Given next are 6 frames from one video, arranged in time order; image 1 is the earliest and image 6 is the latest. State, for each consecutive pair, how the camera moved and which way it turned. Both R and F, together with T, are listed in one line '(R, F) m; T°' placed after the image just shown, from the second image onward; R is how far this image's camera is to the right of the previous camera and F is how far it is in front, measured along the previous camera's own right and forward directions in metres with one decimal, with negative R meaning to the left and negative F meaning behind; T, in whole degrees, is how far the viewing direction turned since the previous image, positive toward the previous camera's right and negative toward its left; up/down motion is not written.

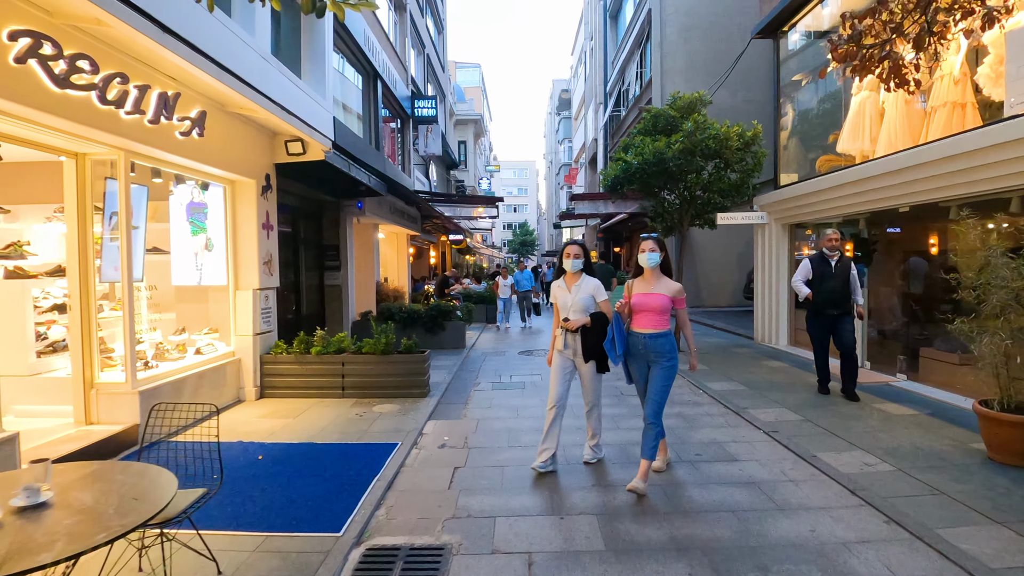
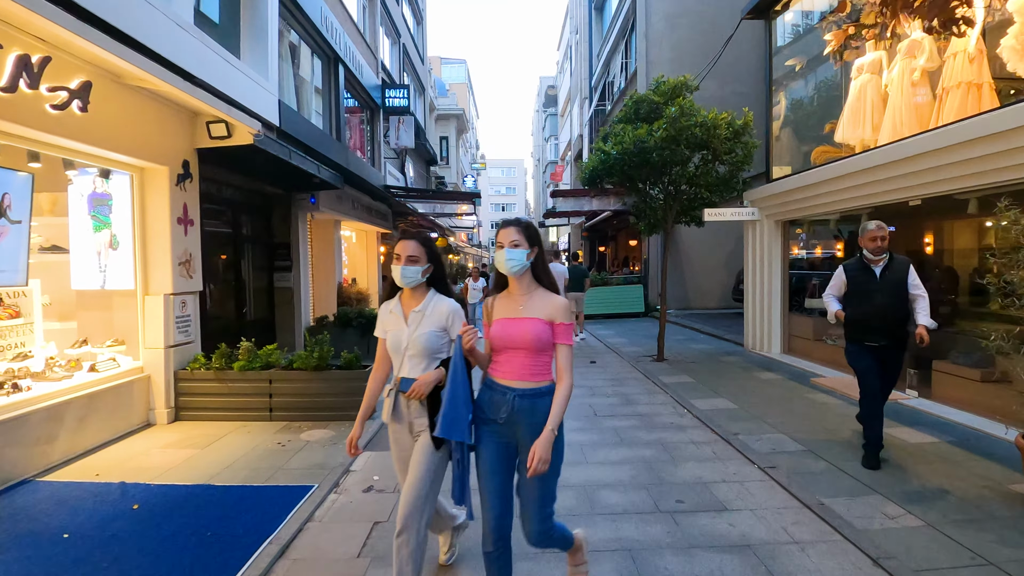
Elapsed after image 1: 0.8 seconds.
(+0.4, +0.9) m; +1°
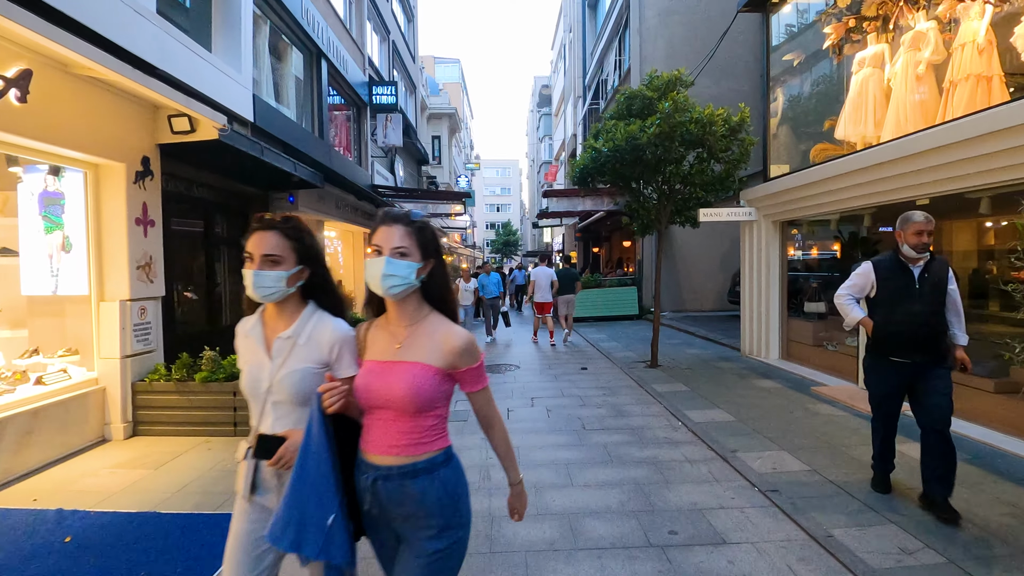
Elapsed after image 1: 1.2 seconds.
(+0.1, +0.4) m; 0°
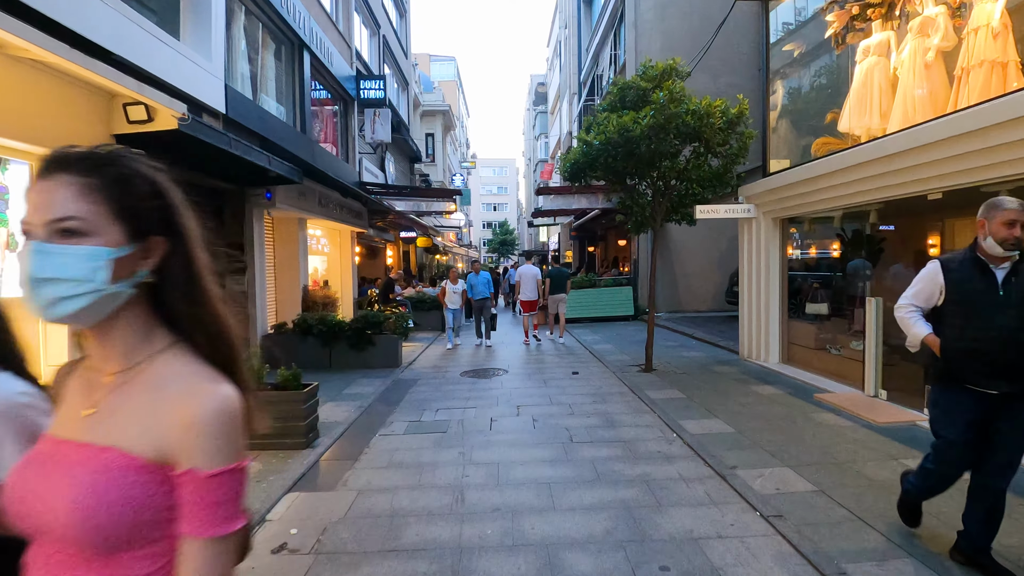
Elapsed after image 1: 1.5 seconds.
(+0.2, +0.4) m; 0°
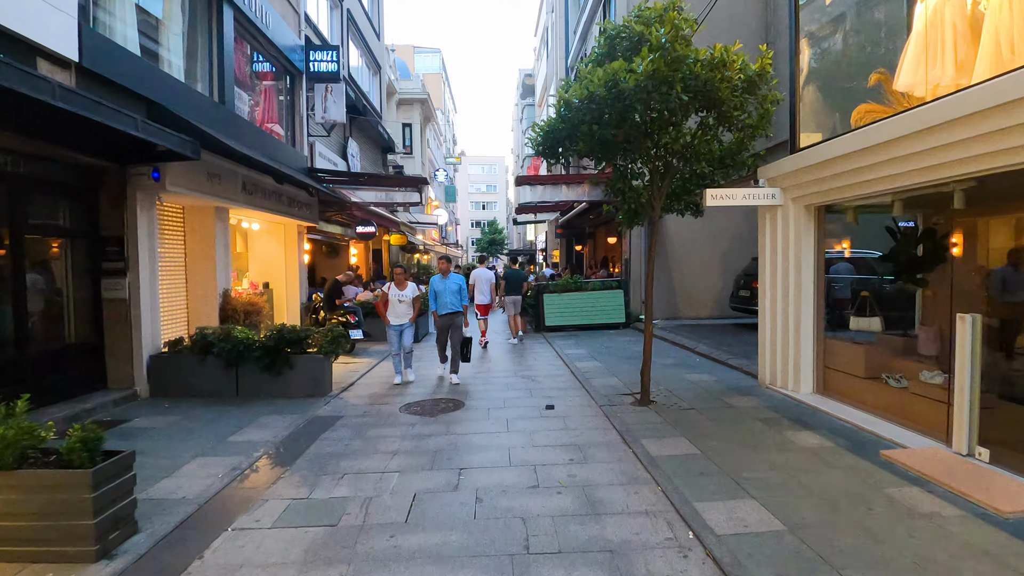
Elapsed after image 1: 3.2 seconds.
(+0.4, +1.9) m; +1°
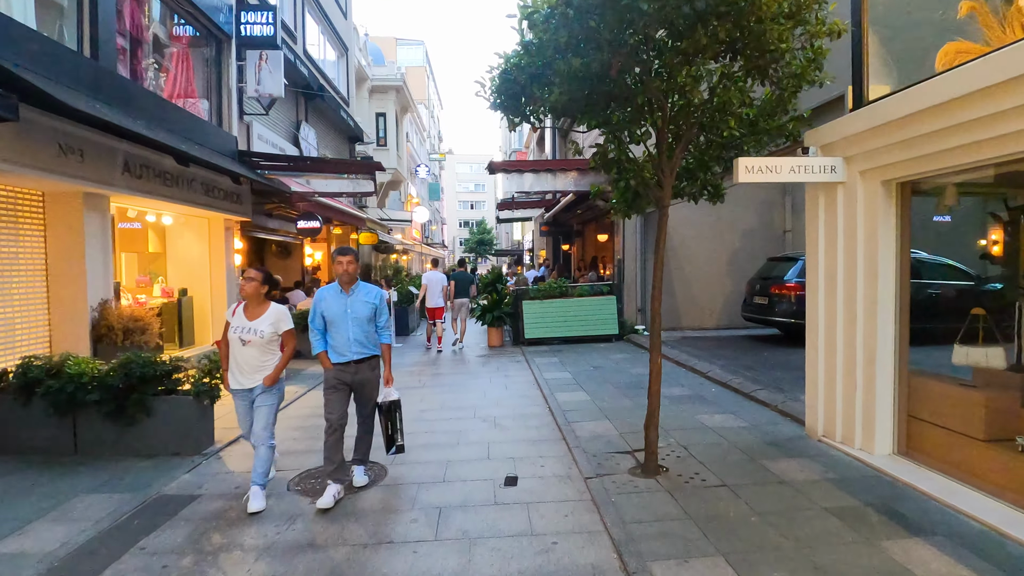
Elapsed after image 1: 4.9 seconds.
(+0.4, +2.0) m; +1°
